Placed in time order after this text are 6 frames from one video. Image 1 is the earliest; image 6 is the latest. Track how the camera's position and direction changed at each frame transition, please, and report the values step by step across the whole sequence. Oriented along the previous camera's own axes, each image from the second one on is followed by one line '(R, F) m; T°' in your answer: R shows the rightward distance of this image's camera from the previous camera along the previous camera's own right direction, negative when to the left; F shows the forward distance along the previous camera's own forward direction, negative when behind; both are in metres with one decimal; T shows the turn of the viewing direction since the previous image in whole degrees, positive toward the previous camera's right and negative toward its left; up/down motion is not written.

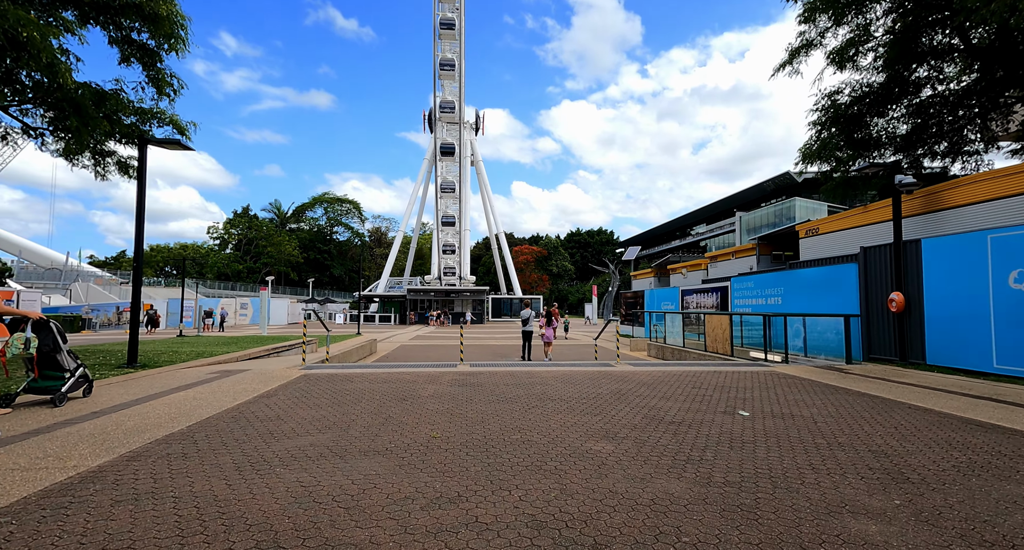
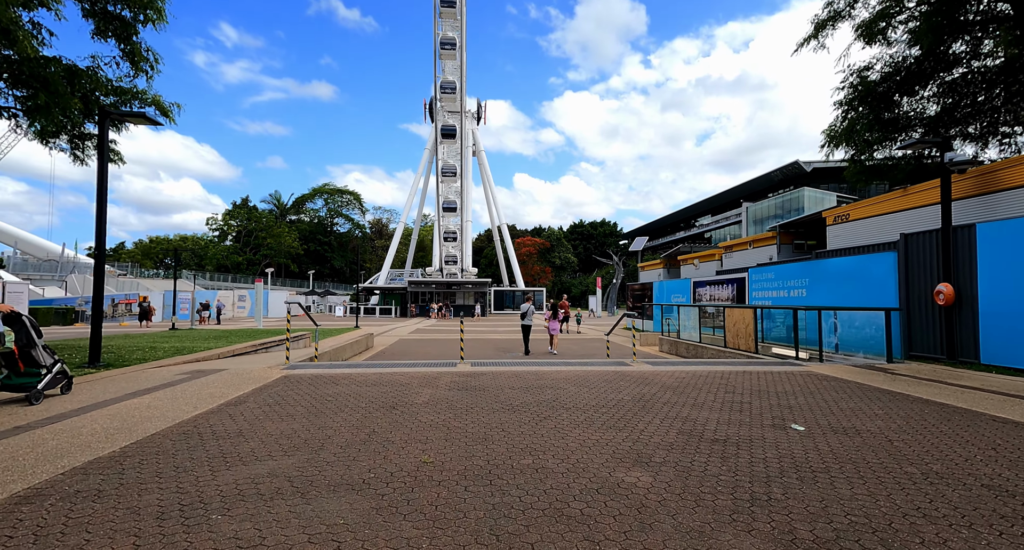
(-0.1, +1.0) m; 0°
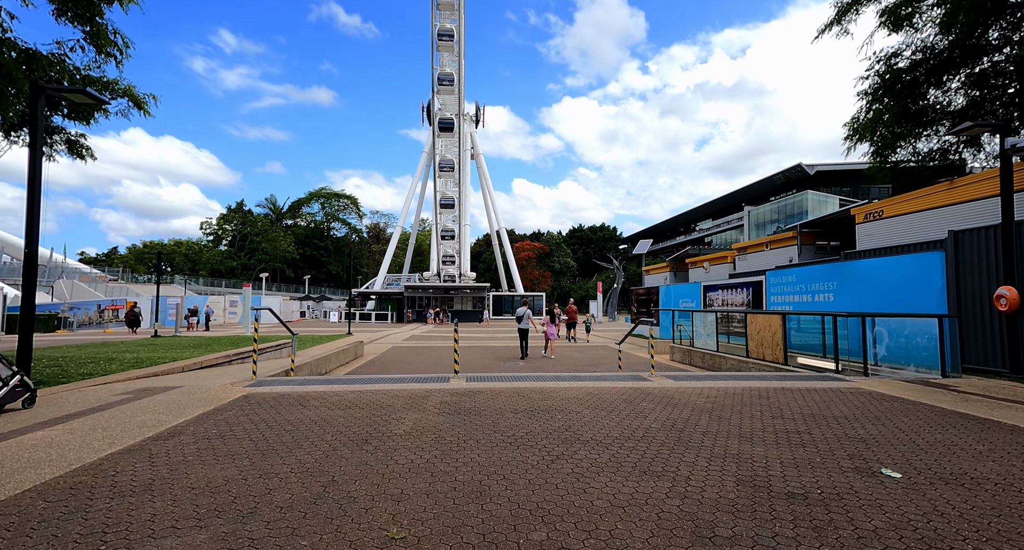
(0.0, +1.2) m; 0°
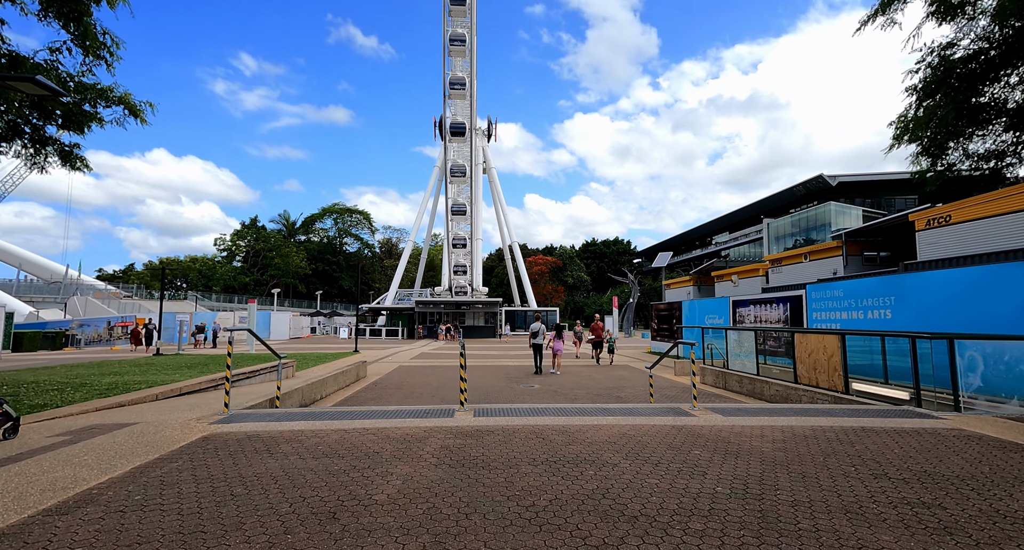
(0.0, +1.2) m; -2°
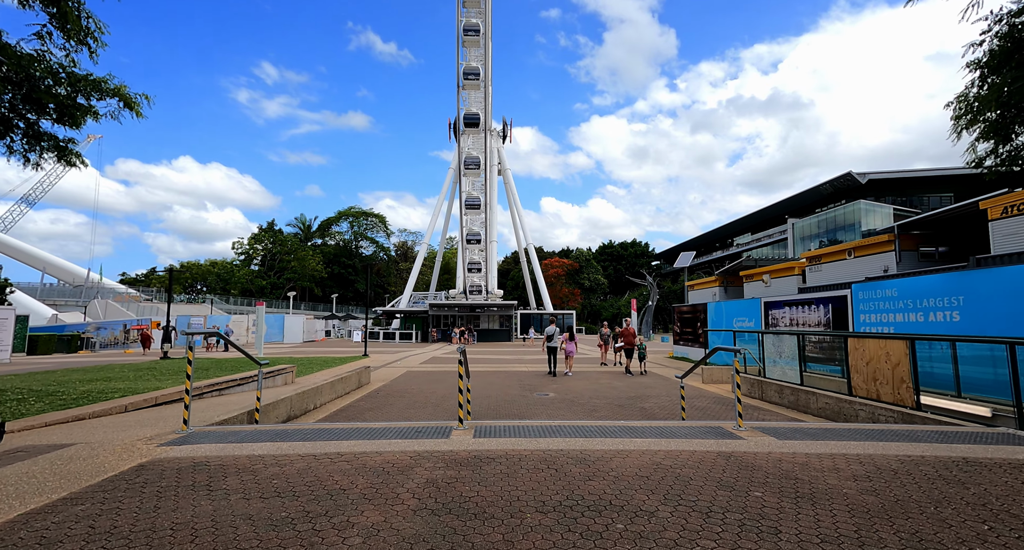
(+0.1, +1.1) m; -2°
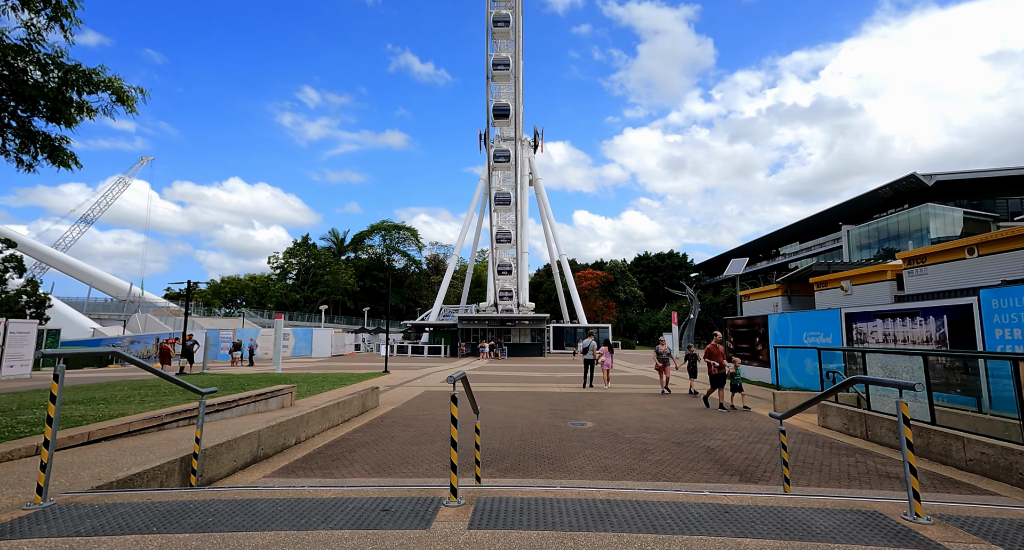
(+0.1, +2.2) m; -4°
